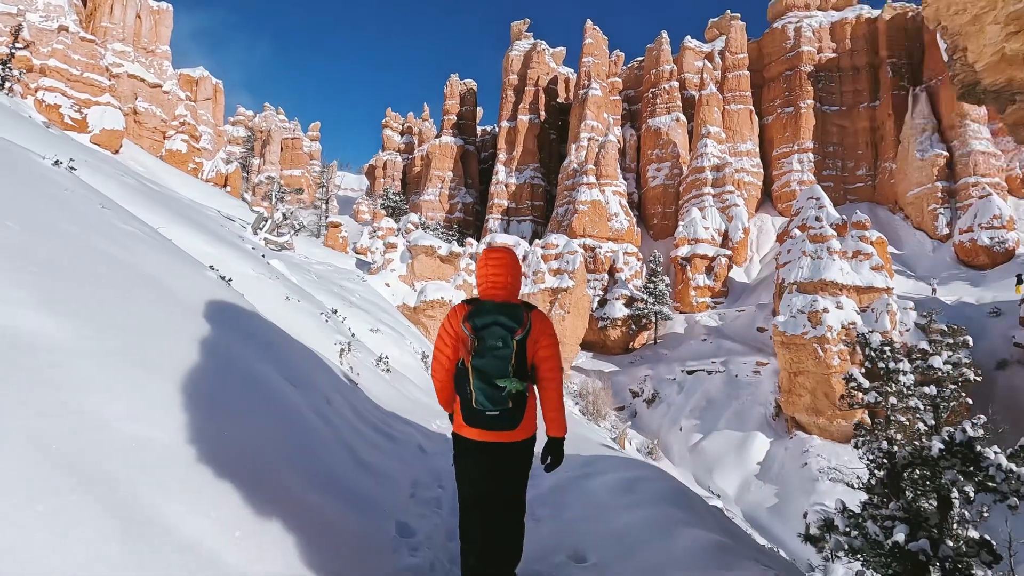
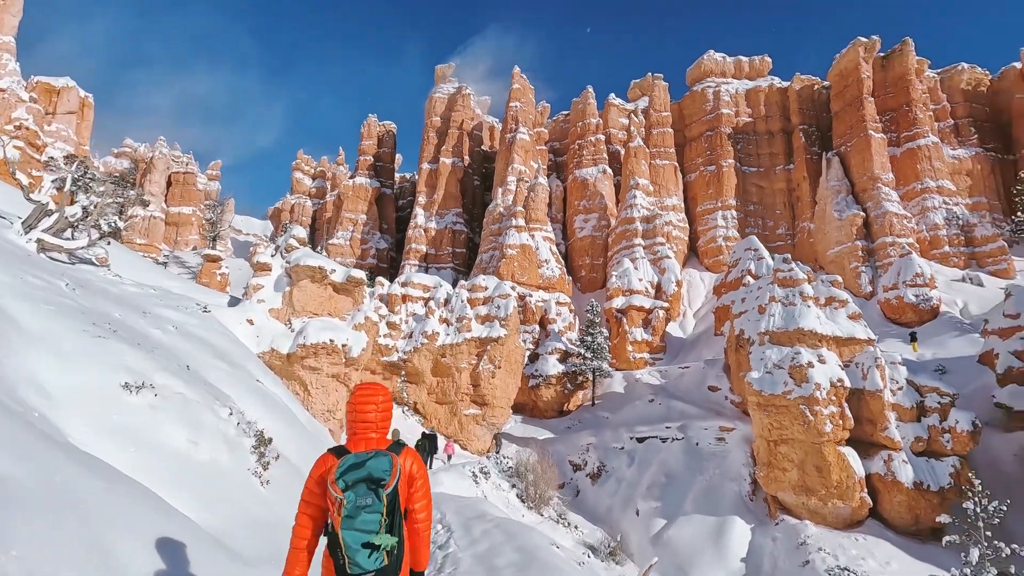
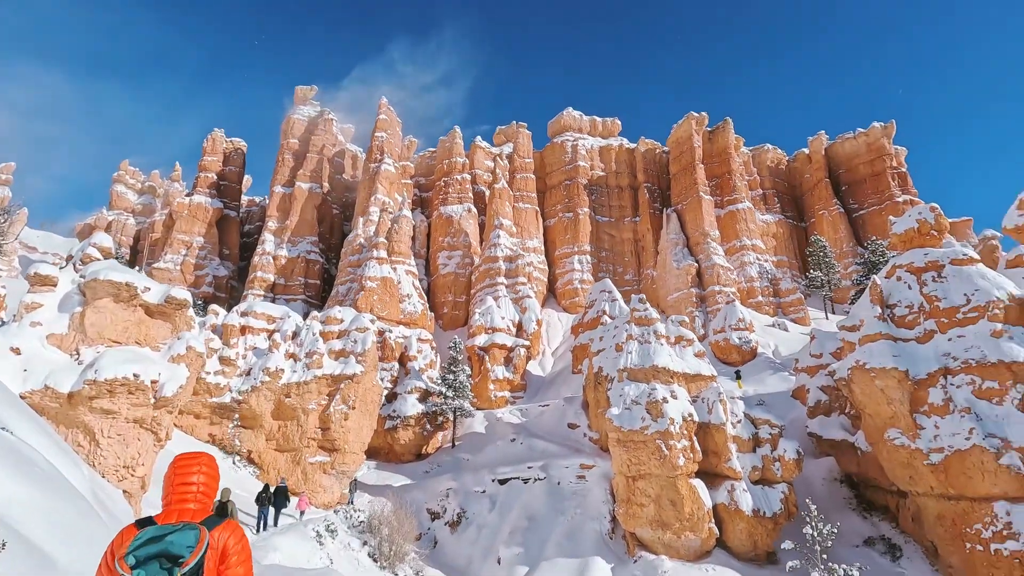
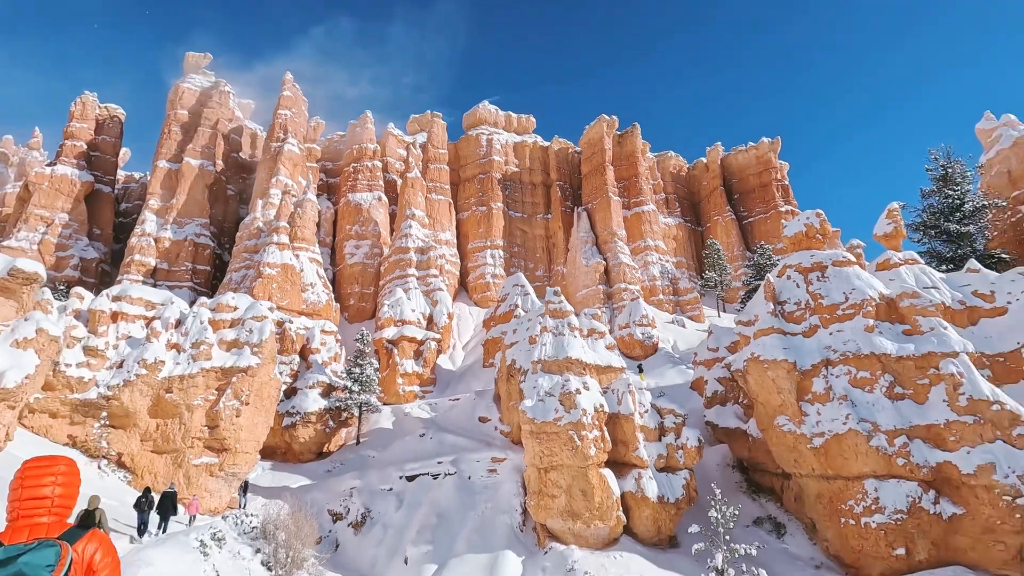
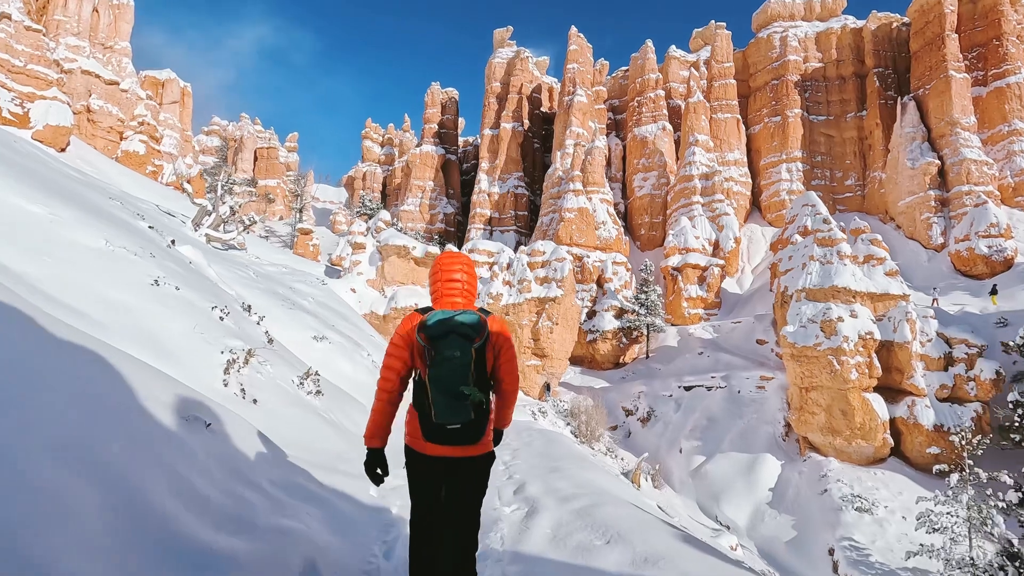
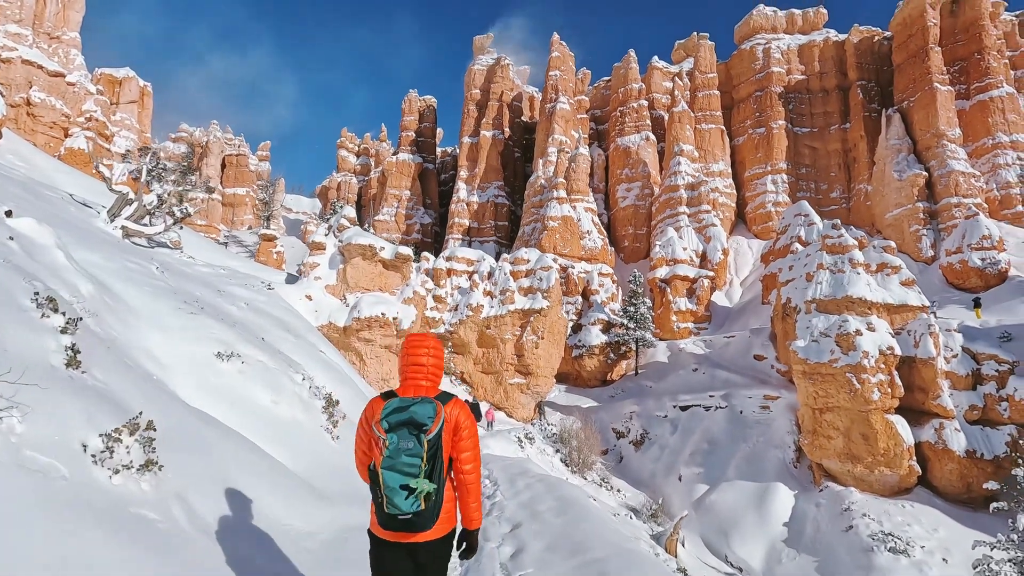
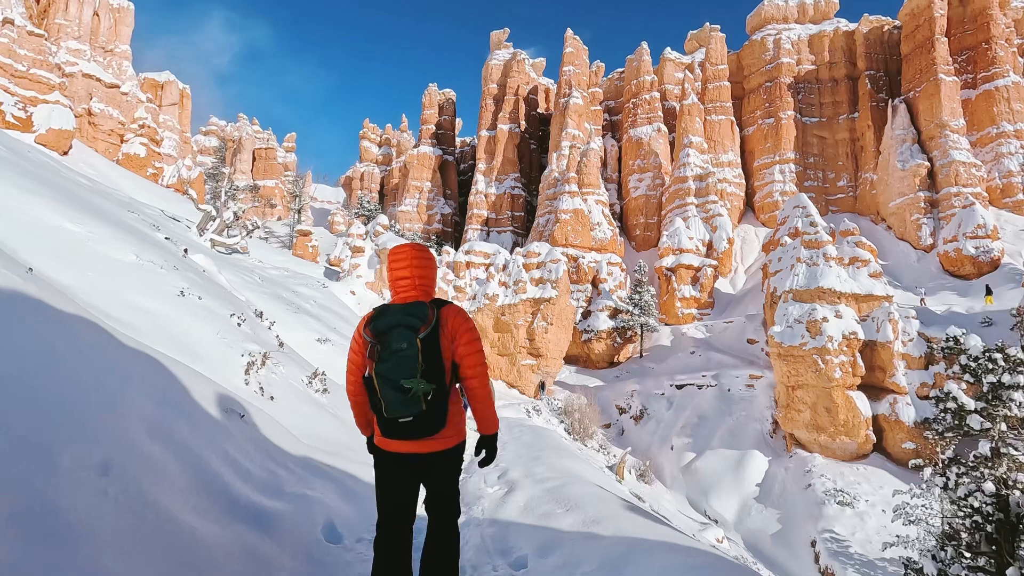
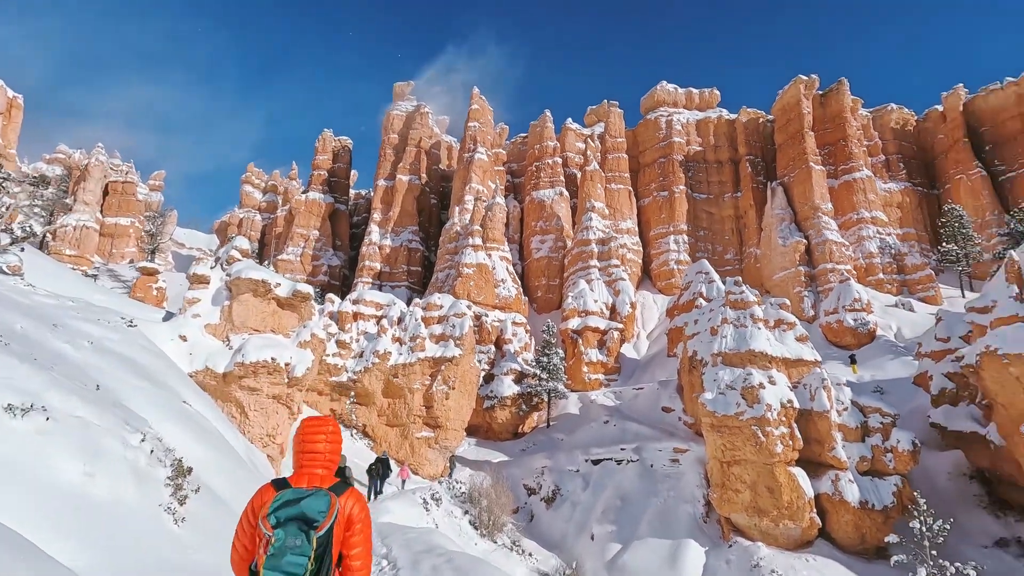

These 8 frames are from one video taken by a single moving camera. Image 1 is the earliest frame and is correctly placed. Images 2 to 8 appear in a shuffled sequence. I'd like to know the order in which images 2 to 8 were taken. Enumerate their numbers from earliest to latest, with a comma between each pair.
7, 5, 6, 2, 8, 3, 4
